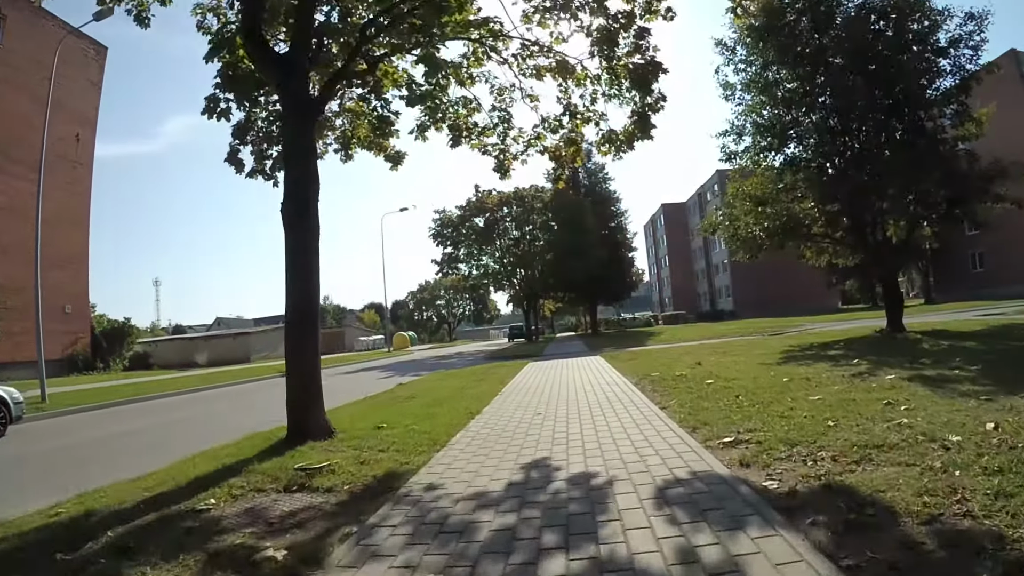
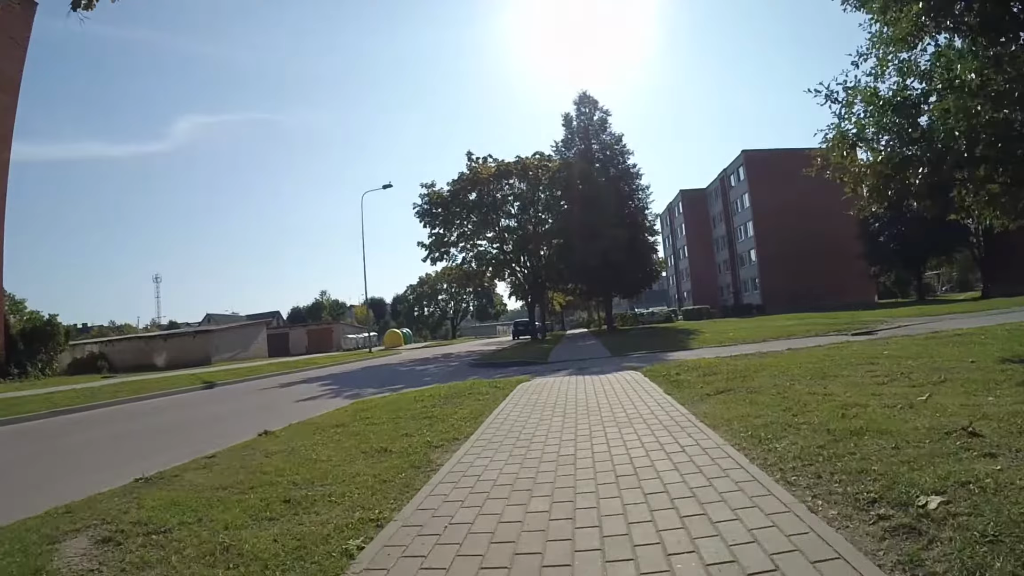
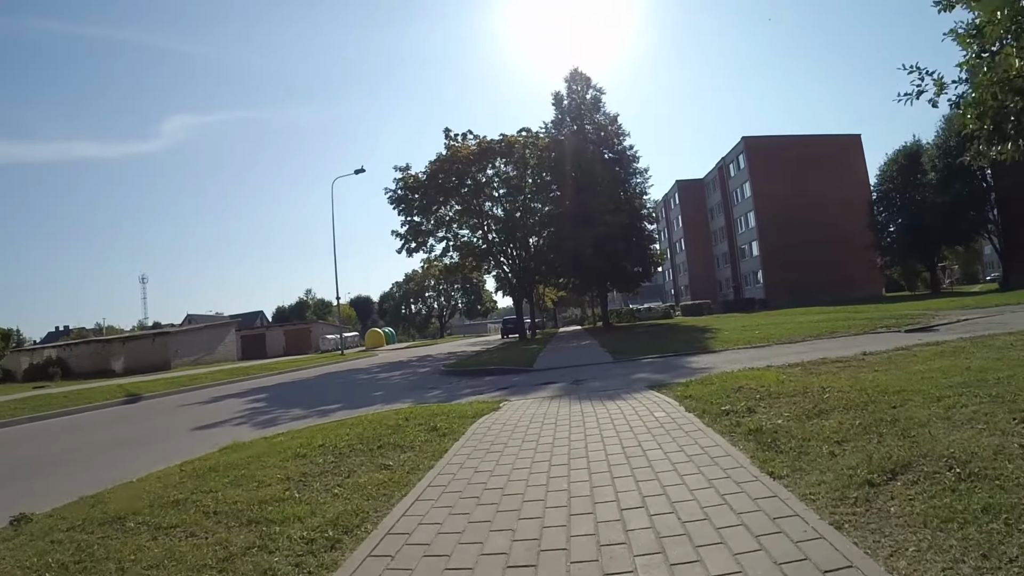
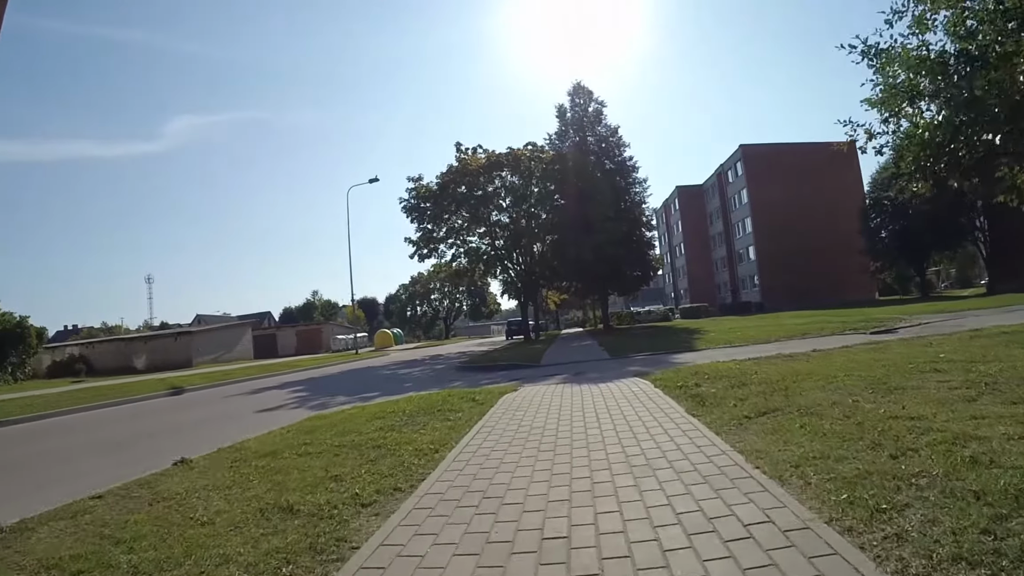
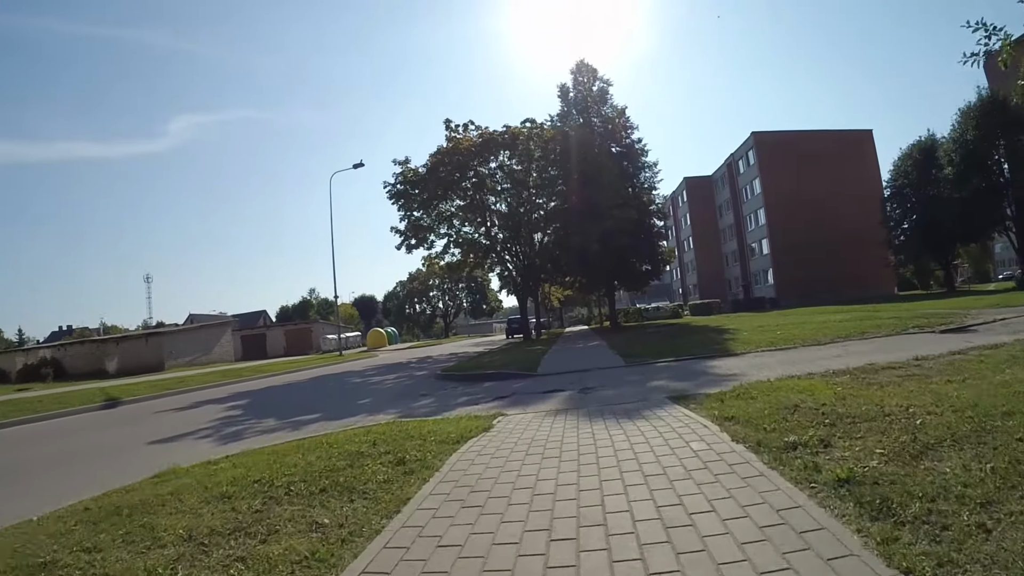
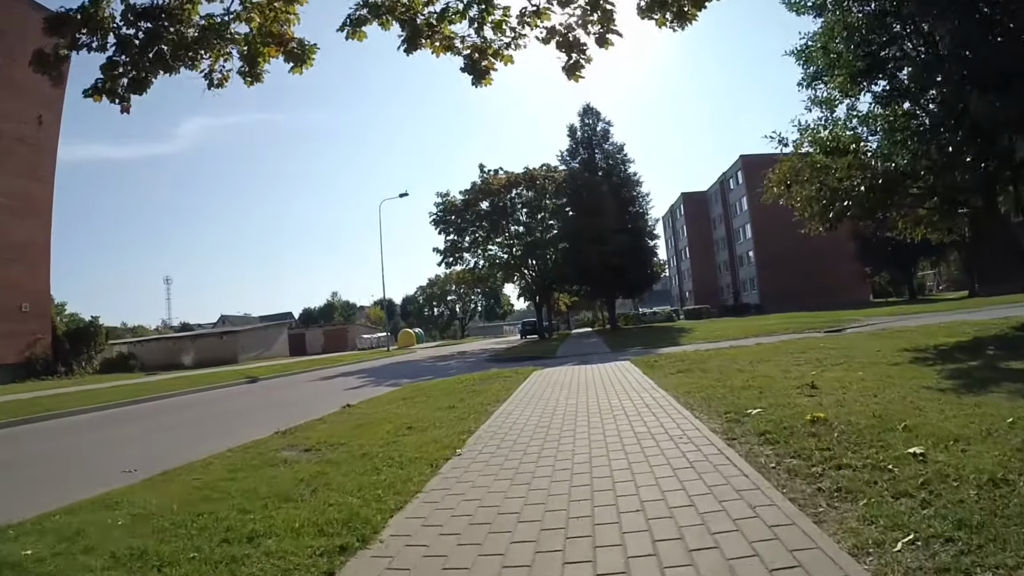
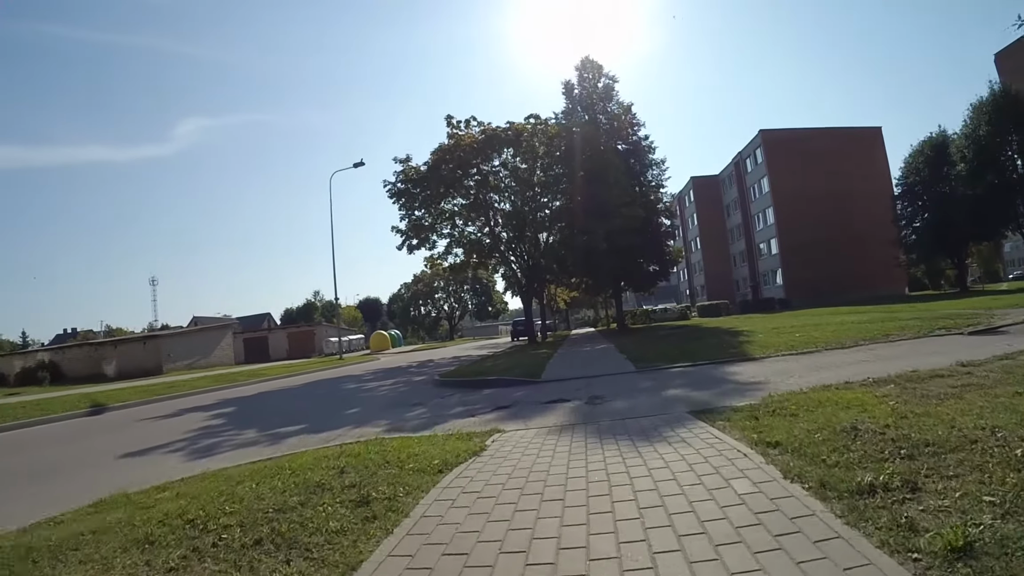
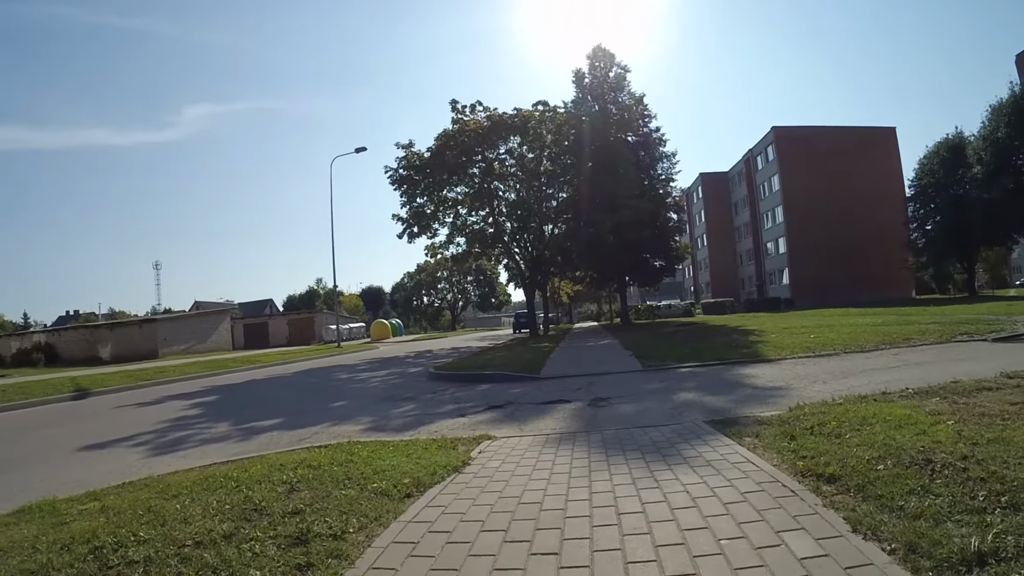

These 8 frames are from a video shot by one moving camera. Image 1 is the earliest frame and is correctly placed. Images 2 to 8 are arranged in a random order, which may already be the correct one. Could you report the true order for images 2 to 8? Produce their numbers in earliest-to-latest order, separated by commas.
6, 2, 4, 3, 5, 7, 8
